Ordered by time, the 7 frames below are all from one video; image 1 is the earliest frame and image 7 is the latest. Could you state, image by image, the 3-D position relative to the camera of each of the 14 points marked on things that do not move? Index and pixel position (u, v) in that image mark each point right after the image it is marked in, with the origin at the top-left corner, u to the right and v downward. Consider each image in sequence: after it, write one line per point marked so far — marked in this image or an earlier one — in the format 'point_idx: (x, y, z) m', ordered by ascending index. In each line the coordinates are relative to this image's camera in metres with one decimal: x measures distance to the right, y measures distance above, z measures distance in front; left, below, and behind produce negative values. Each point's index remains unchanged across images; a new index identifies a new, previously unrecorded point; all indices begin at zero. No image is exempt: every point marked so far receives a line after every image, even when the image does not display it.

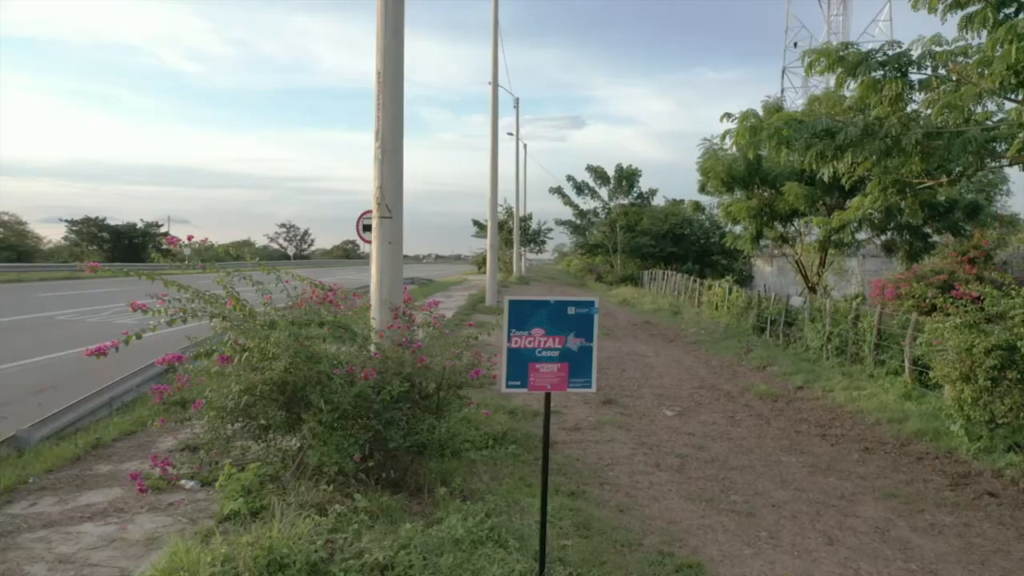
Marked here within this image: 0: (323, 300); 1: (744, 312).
0: (-1.3, -0.1, +5.6) m
1: (+5.3, -0.5, +18.4) m
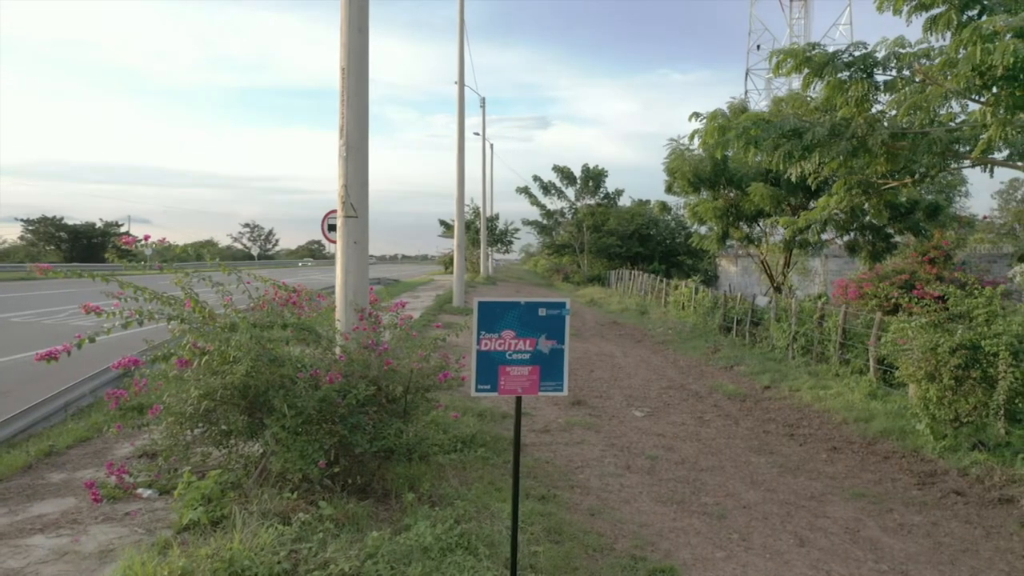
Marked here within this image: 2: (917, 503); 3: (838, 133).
0: (-1.5, -0.1, +5.4) m
1: (+4.6, -0.5, +18.5) m
2: (+3.1, -1.7, +6.2) m
3: (+2.8, +1.3, +6.8) m
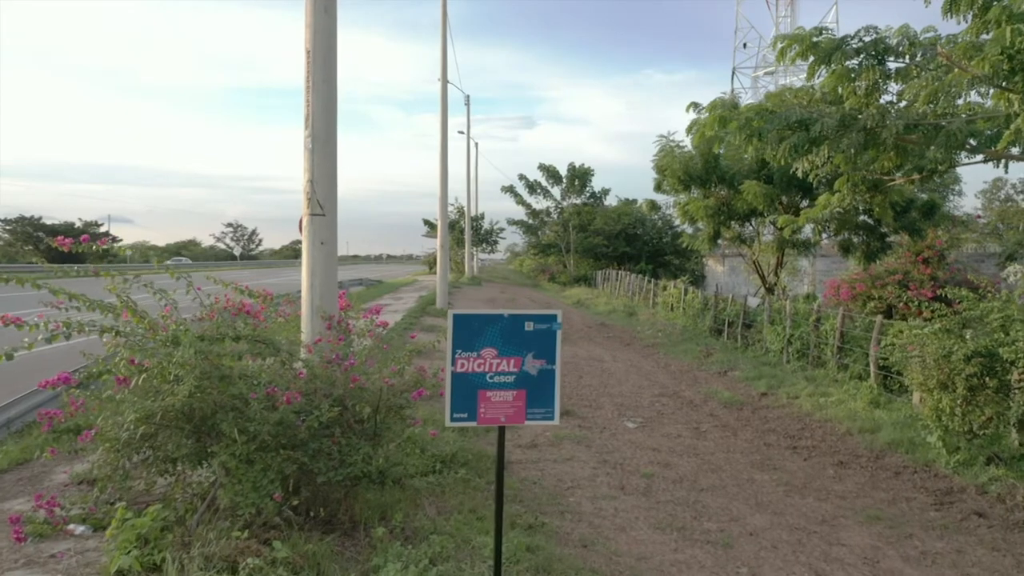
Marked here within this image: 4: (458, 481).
0: (-1.6, -0.1, +4.8) m
1: (+4.2, -0.6, +18.0) m
2: (+3.0, -1.7, +5.7) m
3: (+2.6, +1.3, +6.3) m
4: (-0.4, -1.3, +5.6) m
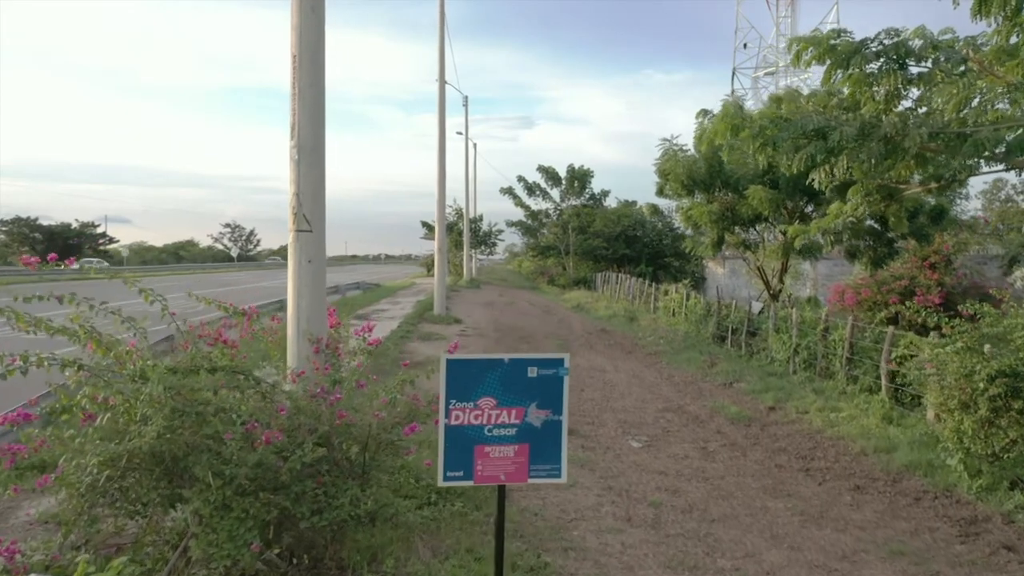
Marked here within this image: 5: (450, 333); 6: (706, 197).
0: (-1.6, -0.3, +4.5) m
1: (+4.2, -0.7, +17.7) m
2: (+3.0, -1.8, +5.3) m
3: (+2.6, +1.2, +5.9) m
4: (-0.4, -1.5, +5.2) m
5: (-1.3, -0.9, +16.5) m
6: (+3.7, +1.7, +15.1) m
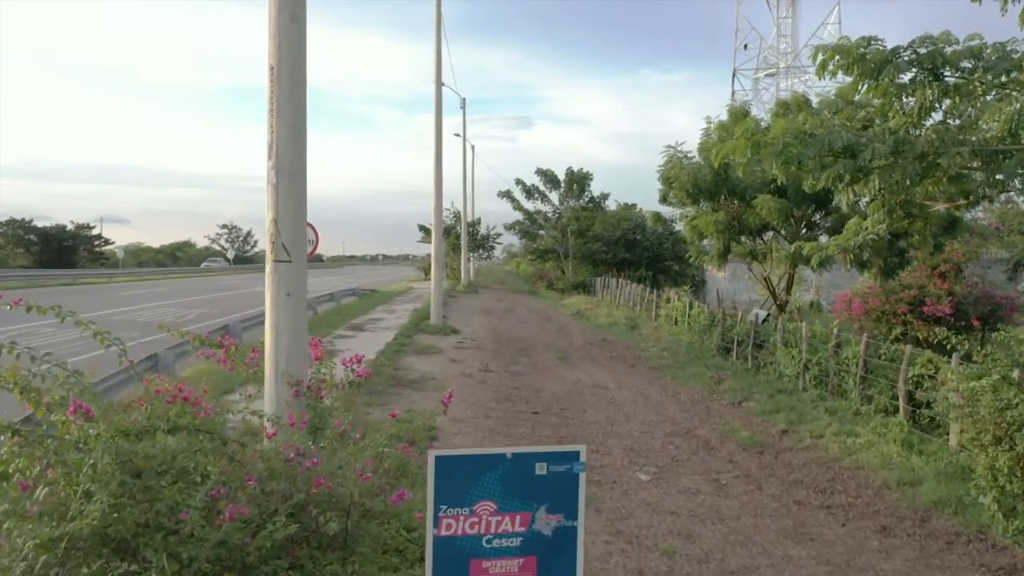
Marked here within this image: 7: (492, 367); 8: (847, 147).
0: (-1.6, -0.5, +4.0) m
1: (+4.2, -0.9, +17.2) m
2: (+3.0, -2.0, +4.8) m
3: (+2.6, +0.9, +5.4) m
4: (-0.4, -1.7, +4.7) m
5: (-1.3, -1.1, +16.0) m
6: (+3.6, +1.5, +14.6) m
7: (-0.3, -1.3, +13.4) m
8: (+2.3, +1.0, +5.5) m
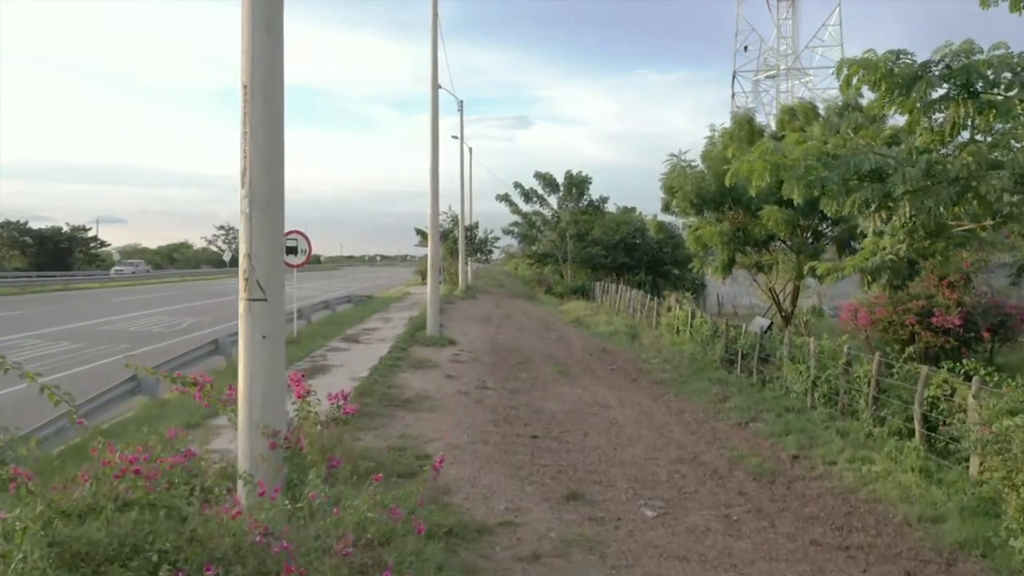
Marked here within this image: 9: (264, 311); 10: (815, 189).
0: (-1.6, -0.7, +3.5) m
1: (+4.1, -1.1, +16.8) m
2: (+3.0, -2.2, +4.4) m
3: (+2.6, +0.7, +5.0) m
4: (-0.4, -1.9, +4.3) m
5: (-1.3, -1.3, +15.5) m
6: (+3.6, +1.3, +14.2) m
7: (-0.4, -1.5, +13.0) m
8: (+2.3, +0.8, +5.1) m
9: (-1.4, -0.1, +4.4) m
10: (+2.0, +0.7, +5.3) m
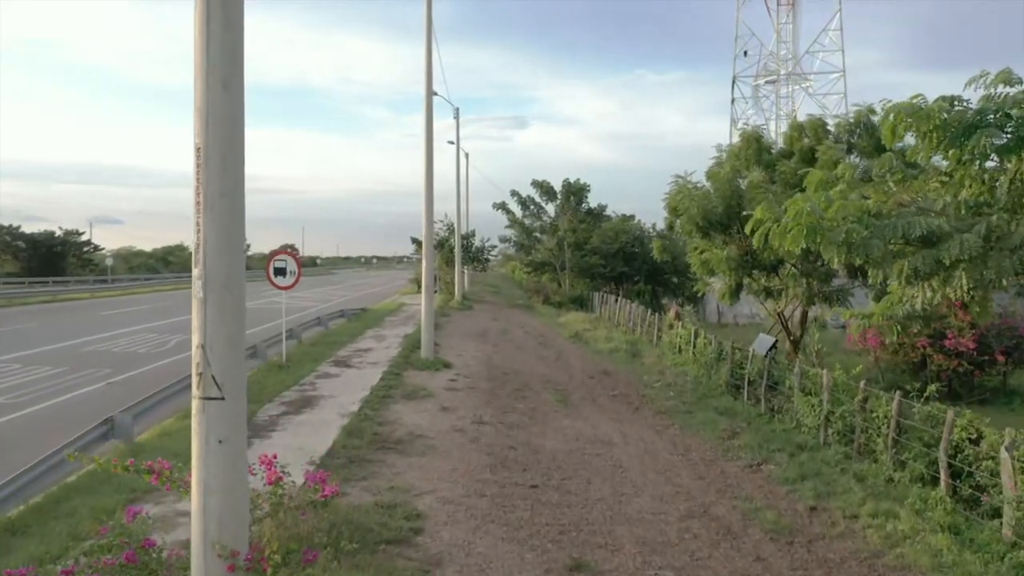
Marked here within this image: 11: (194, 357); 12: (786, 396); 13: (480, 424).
0: (-1.7, -1.1, +2.9) m
1: (+4.1, -1.6, +16.2) m
2: (+3.0, -2.7, +3.8) m
3: (+2.6, +0.3, +4.4) m
4: (-0.4, -2.4, +3.7) m
5: (-1.4, -1.8, +14.9) m
6: (+3.6, +0.8, +13.6) m
7: (-0.4, -2.0, +12.4) m
8: (+2.3, +0.3, +4.5) m
9: (-1.4, -0.6, +3.8) m
10: (+2.0, +0.2, +4.7) m
11: (-1.5, -0.3, +3.8) m
12: (+4.5, -1.8, +13.1) m
13: (-0.5, -2.0, +12.0) m
